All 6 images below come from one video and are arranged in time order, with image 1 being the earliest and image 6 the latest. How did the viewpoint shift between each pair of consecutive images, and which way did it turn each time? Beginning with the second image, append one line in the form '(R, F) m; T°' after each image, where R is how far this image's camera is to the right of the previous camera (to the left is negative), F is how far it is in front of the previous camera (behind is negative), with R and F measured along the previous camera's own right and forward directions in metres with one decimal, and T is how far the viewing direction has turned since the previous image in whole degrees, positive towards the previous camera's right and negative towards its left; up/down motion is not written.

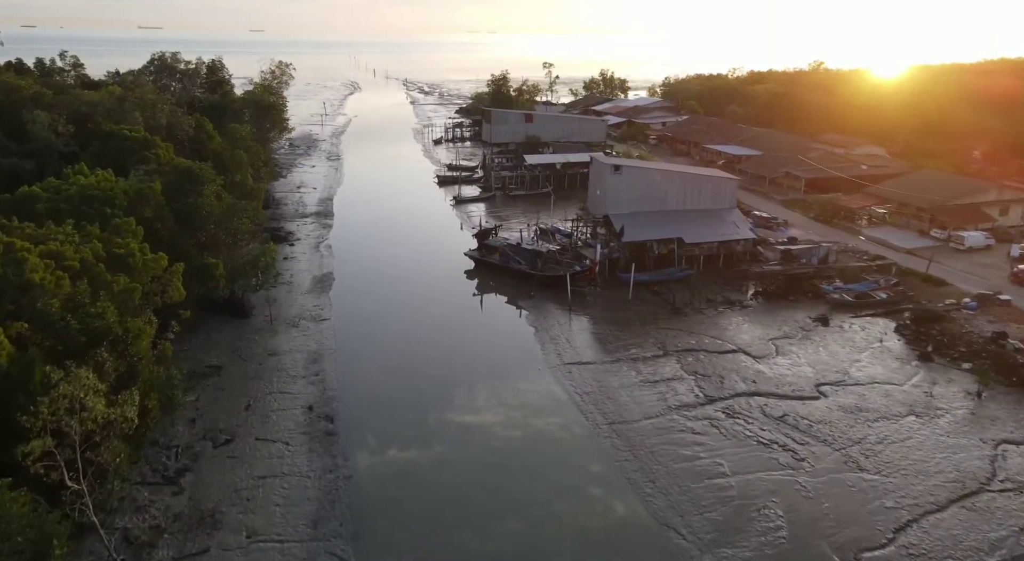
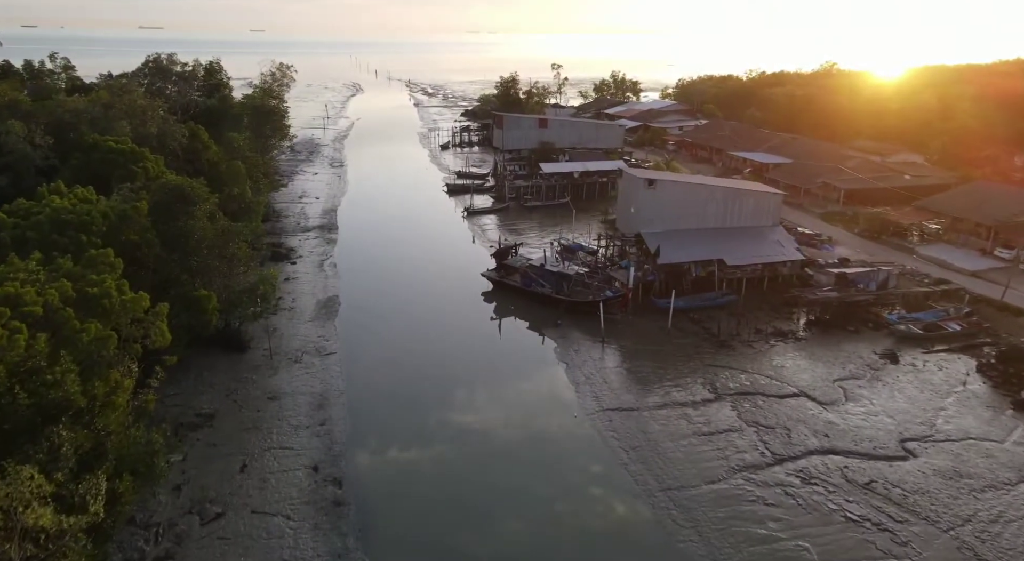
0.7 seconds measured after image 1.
(-0.8, +2.3) m; 0°
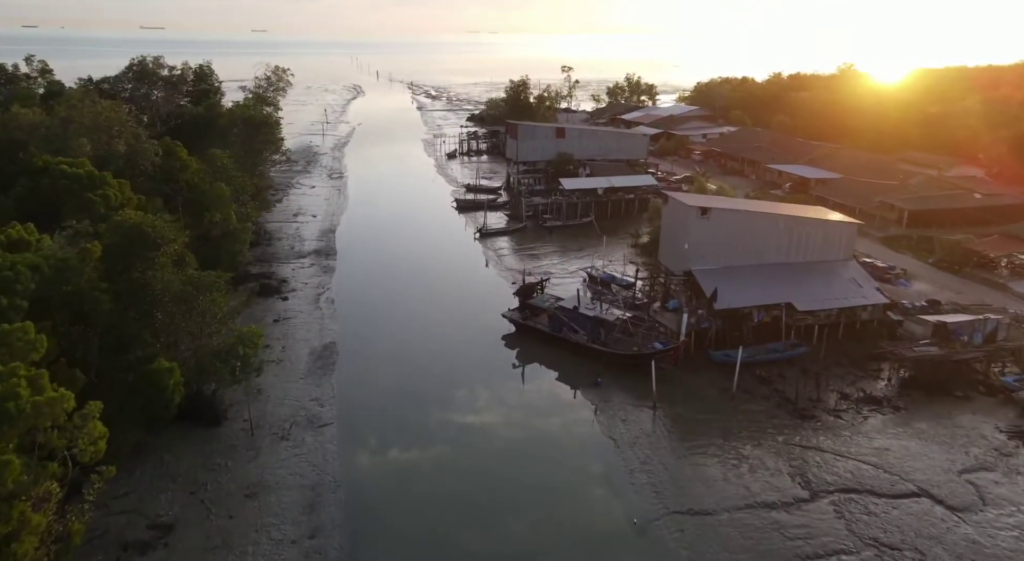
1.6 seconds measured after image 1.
(-0.8, +3.6) m; 0°
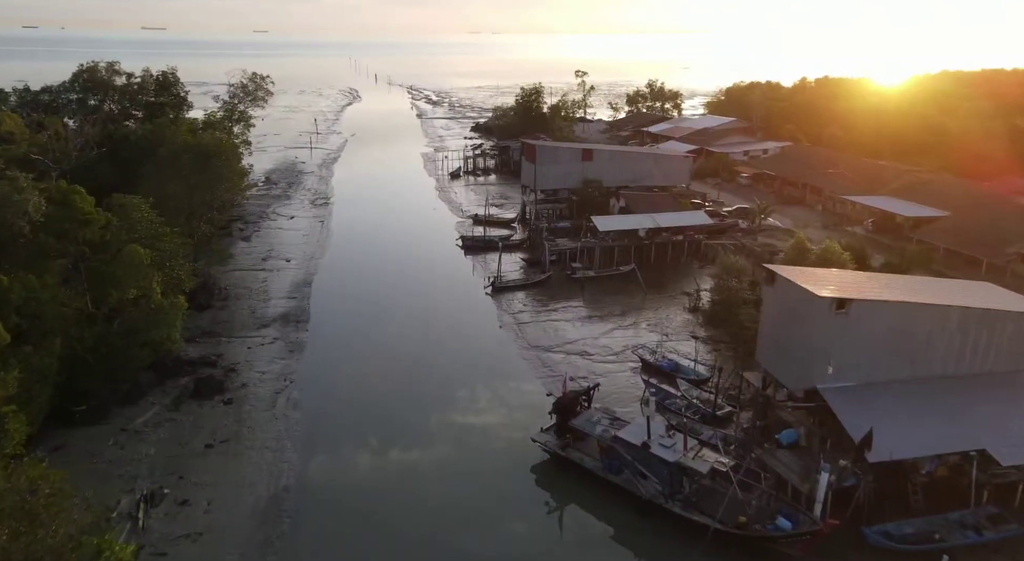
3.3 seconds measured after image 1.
(-0.8, +6.7) m; 0°
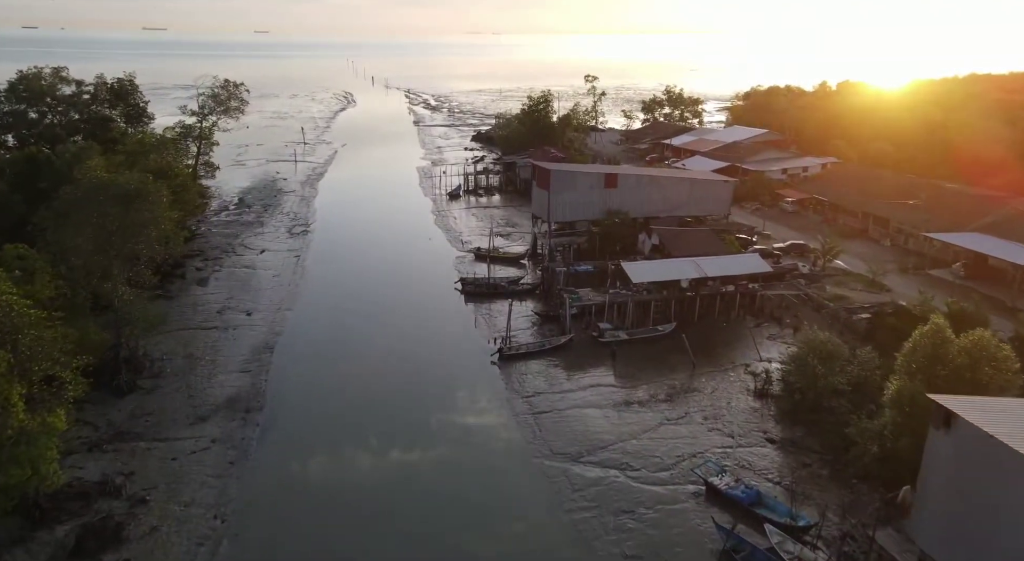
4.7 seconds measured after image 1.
(-0.4, +5.3) m; 0°
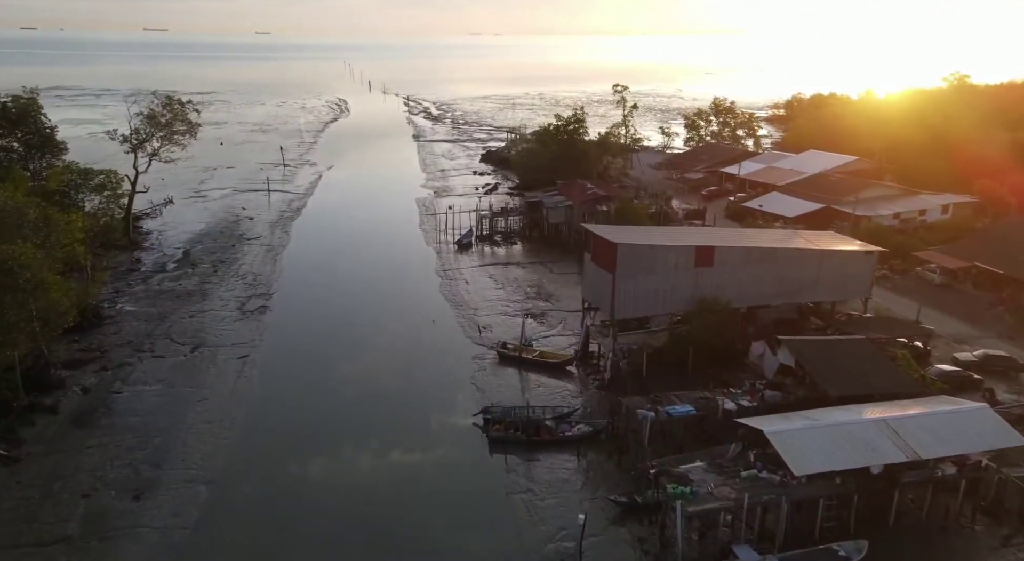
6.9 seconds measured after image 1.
(-1.3, +9.4) m; 0°
